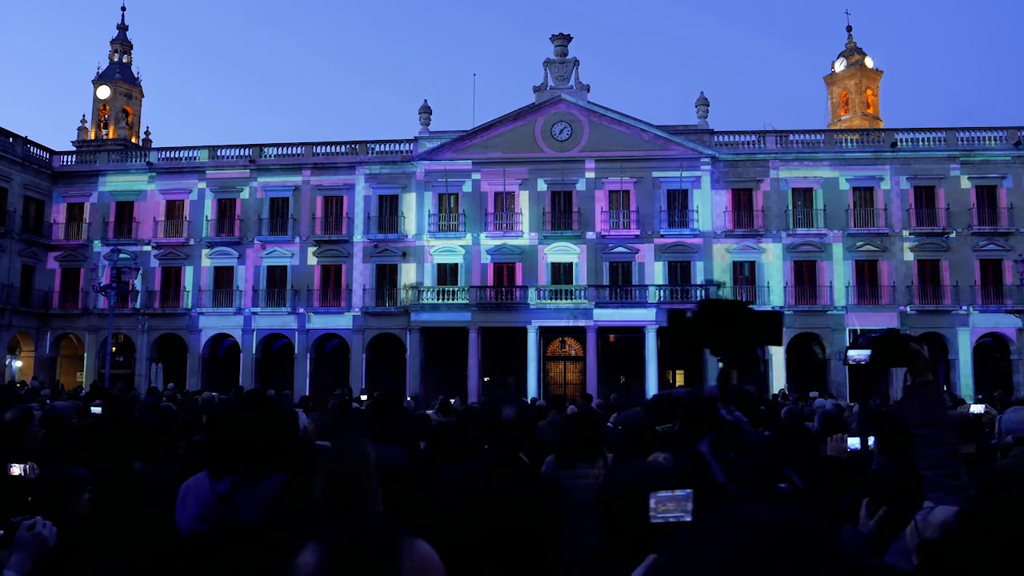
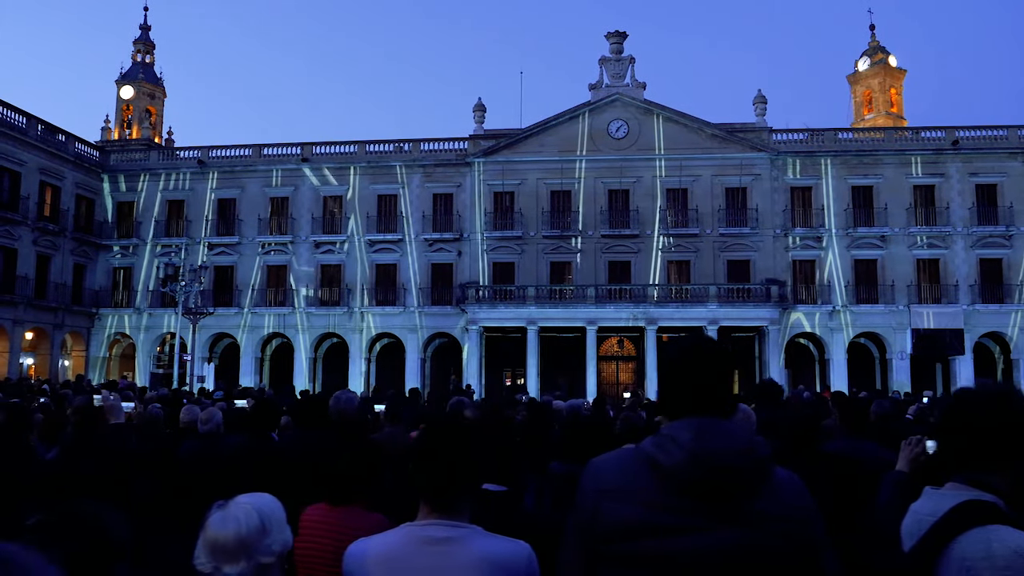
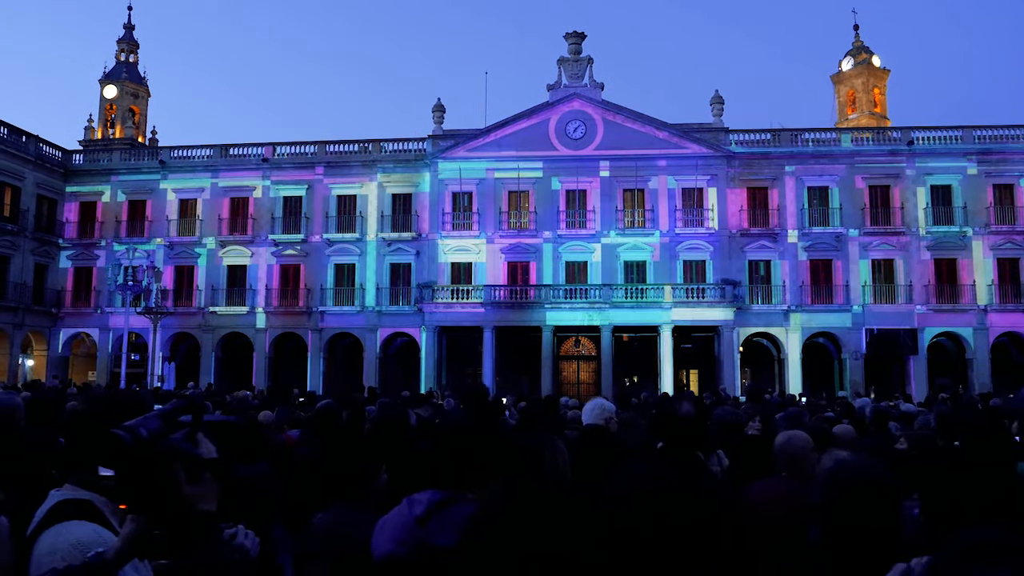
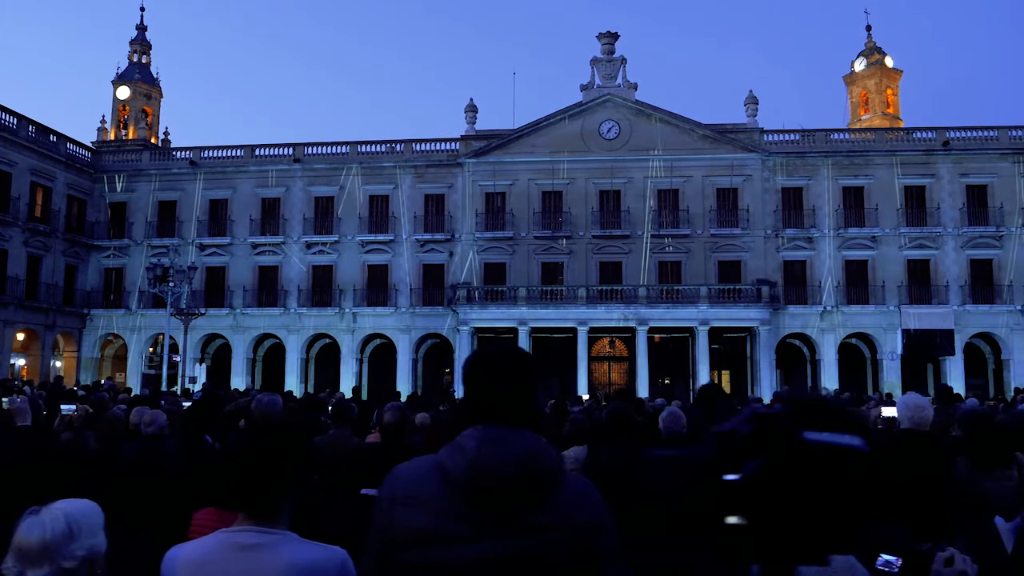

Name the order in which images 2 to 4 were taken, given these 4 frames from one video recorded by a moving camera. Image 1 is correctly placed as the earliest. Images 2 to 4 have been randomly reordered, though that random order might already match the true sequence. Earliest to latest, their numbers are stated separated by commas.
3, 4, 2
